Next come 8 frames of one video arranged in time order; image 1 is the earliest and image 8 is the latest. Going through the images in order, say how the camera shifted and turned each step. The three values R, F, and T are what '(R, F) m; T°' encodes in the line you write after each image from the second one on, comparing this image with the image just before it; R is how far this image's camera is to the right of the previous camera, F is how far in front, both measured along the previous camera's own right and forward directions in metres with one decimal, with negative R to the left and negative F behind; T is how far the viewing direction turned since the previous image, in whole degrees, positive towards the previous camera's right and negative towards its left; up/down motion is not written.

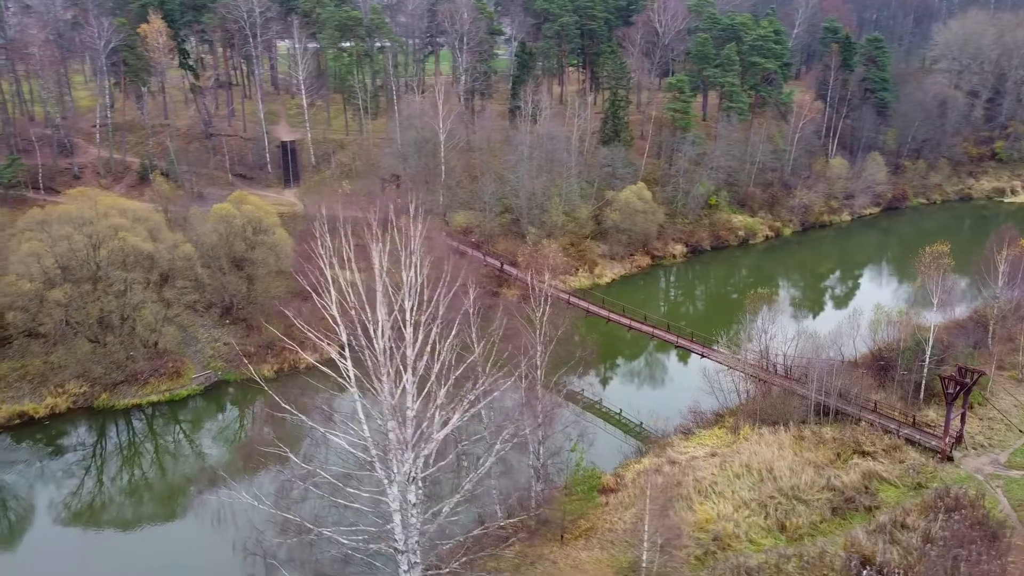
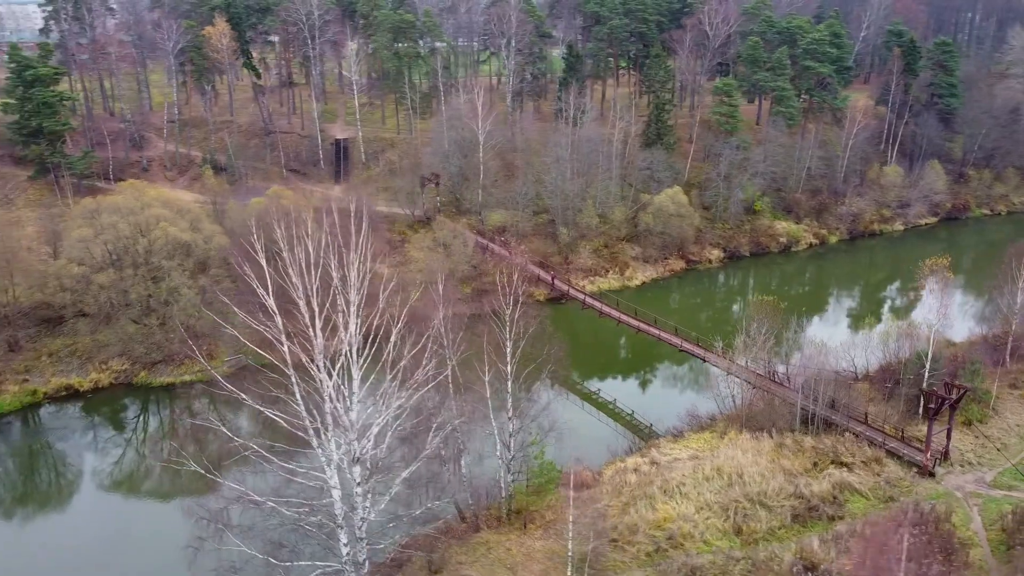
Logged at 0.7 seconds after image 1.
(+1.9, -0.5) m; -6°
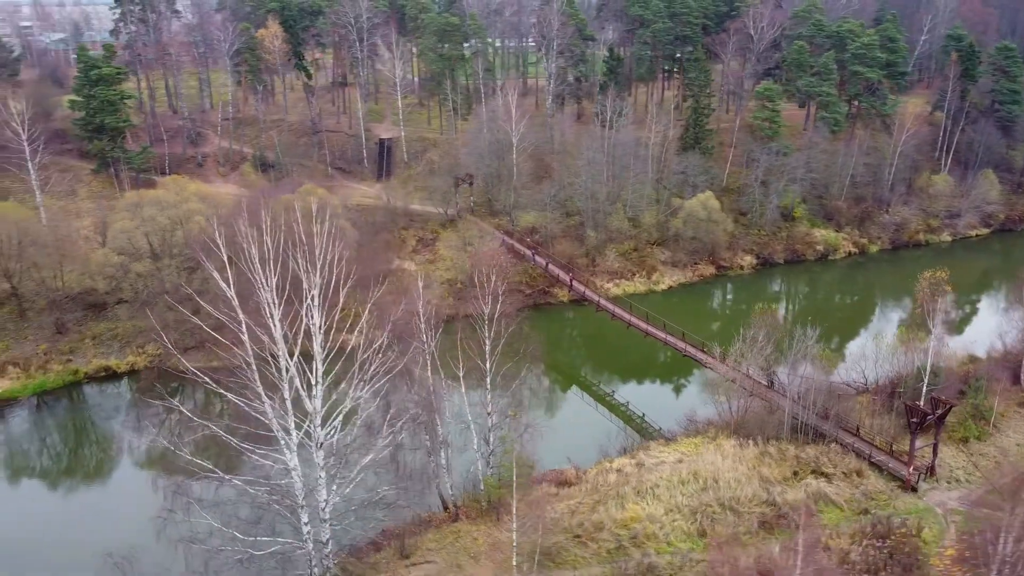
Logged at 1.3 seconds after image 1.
(+1.7, -0.4) m; -5°
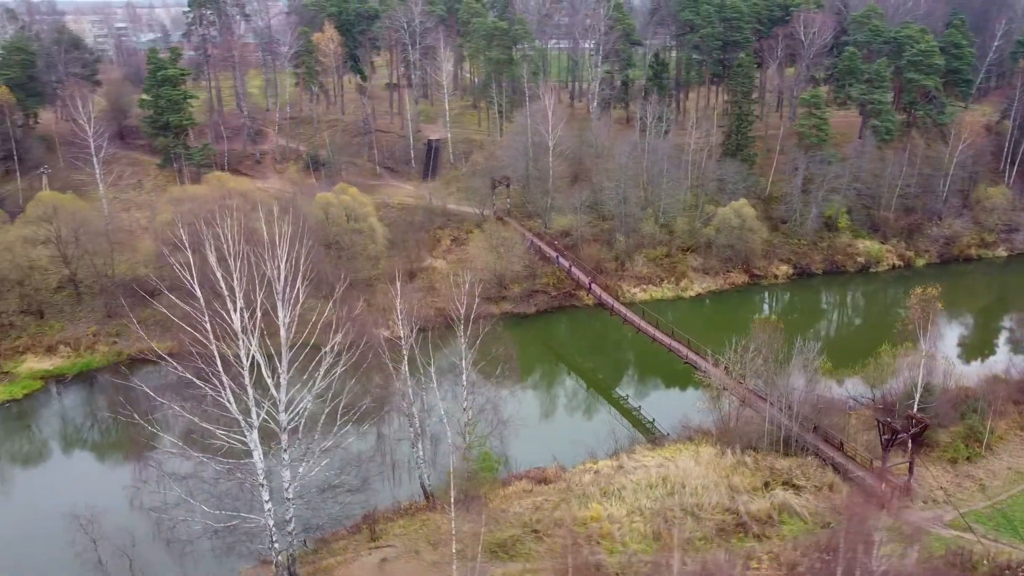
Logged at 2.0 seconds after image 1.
(+2.0, -0.5) m; -6°
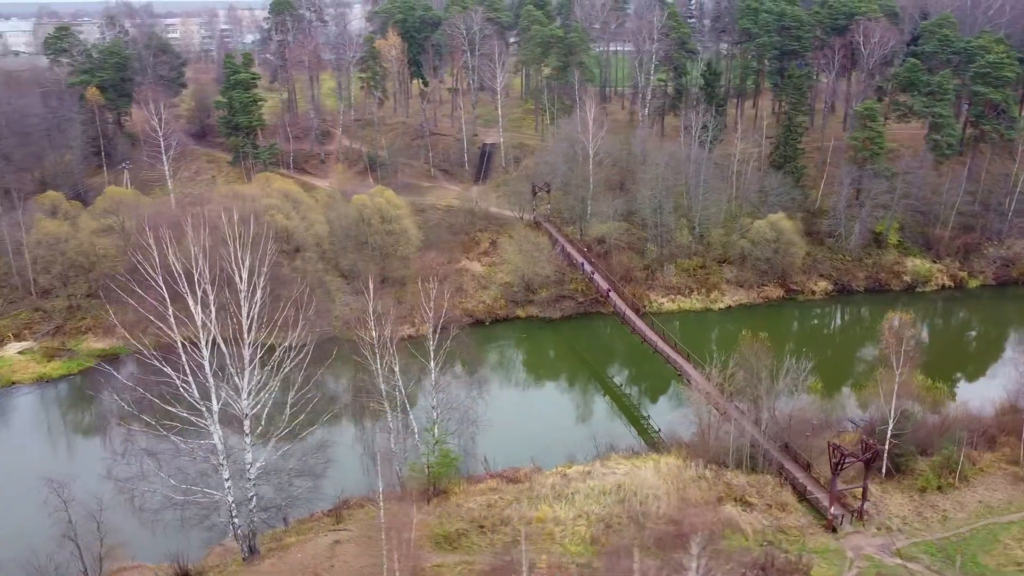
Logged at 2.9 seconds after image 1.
(+2.7, -0.7) m; -7°
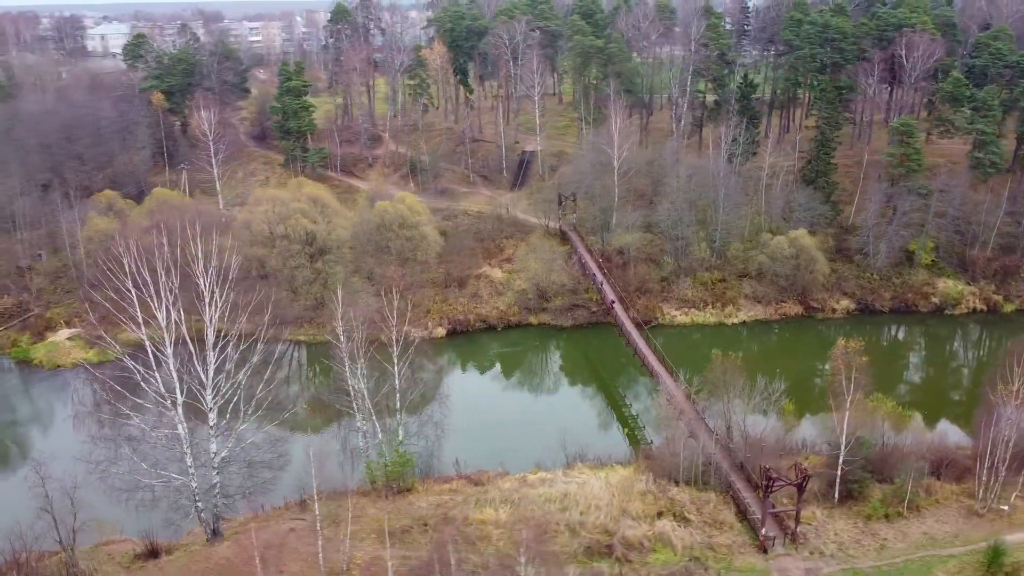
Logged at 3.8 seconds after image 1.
(+2.7, -0.7) m; -6°
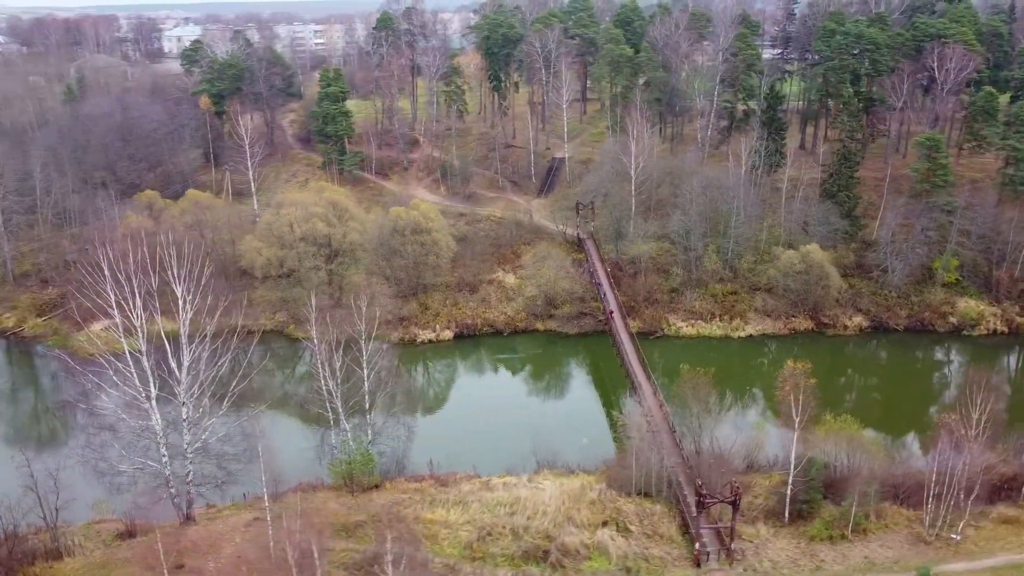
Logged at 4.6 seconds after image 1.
(+2.5, -0.6) m; -5°
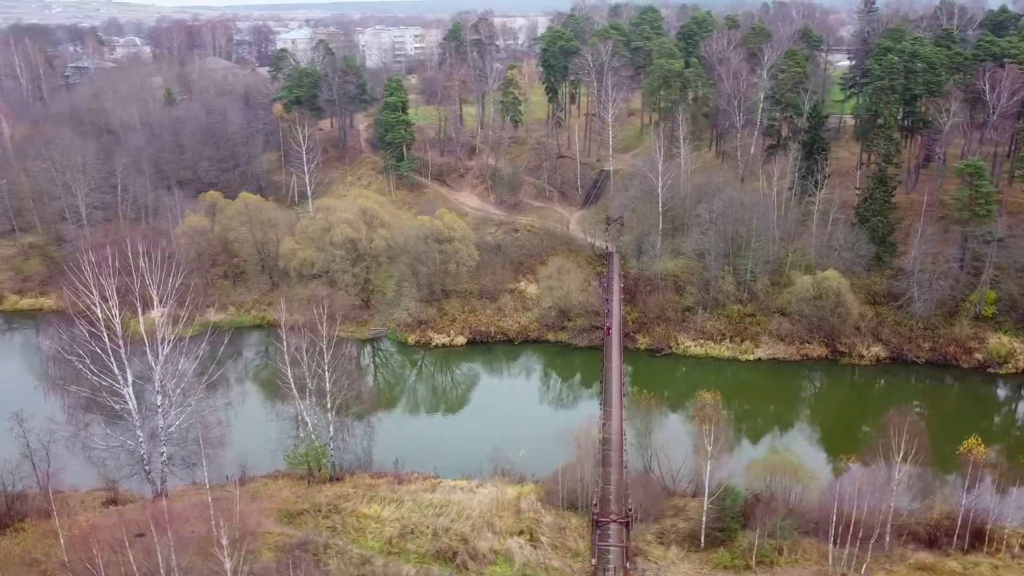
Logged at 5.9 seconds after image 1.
(+4.1, -0.9) m; -8°
